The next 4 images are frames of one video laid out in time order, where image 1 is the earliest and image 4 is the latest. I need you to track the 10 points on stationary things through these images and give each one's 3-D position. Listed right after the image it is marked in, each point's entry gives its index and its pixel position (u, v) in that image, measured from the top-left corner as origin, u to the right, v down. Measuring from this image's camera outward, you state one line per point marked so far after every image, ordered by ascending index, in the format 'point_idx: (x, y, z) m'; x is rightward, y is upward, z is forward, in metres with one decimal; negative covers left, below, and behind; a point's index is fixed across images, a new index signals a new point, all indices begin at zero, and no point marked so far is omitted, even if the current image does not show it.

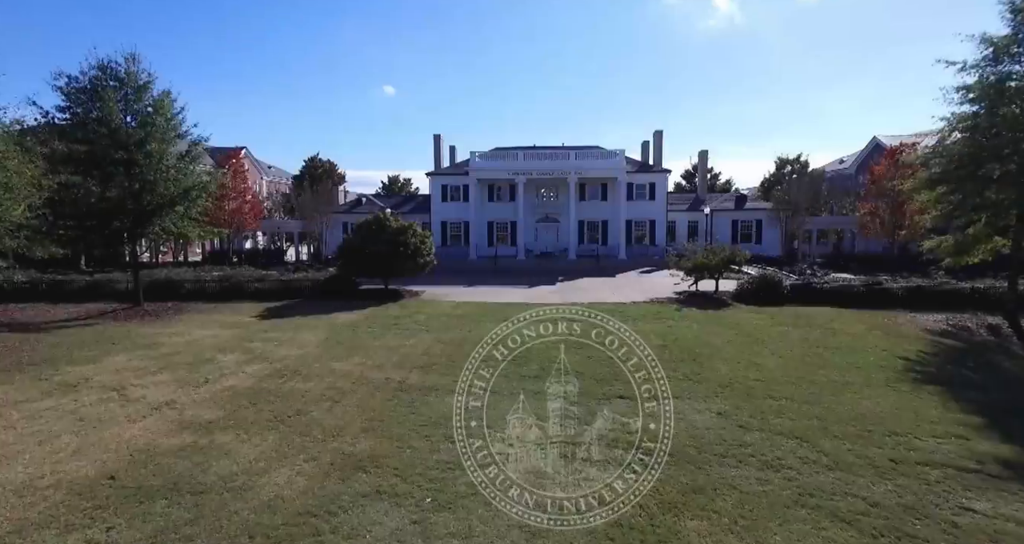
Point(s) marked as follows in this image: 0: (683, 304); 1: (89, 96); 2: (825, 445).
0: (+6.0, -1.1, +17.0) m
1: (-12.5, +5.2, +14.4) m
2: (+4.5, -2.5, +7.0) m
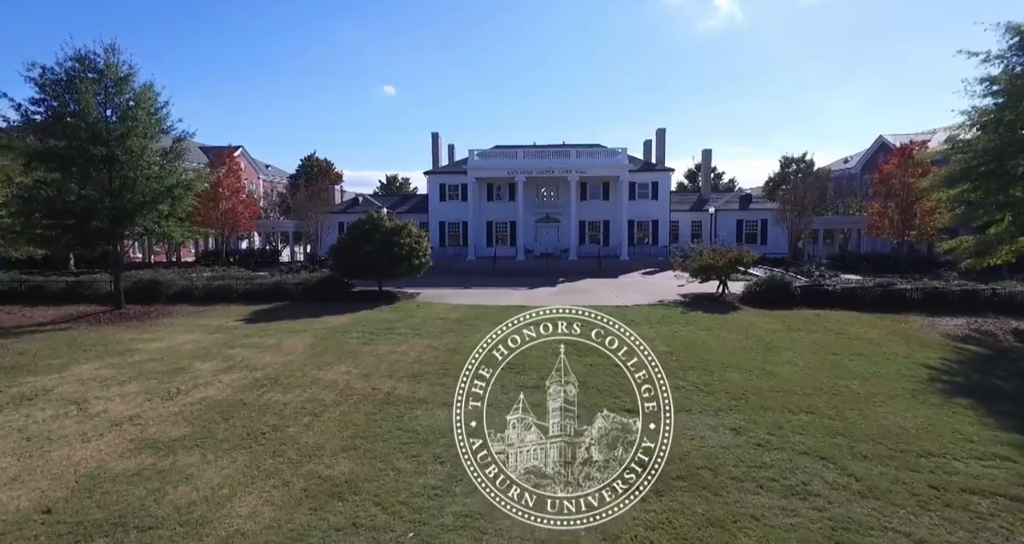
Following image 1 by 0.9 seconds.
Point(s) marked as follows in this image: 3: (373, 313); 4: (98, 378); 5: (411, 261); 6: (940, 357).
0: (+5.9, -1.2, +16.3) m
1: (-12.6, +5.2, +13.7) m
2: (+4.5, -2.5, +6.4) m
3: (-4.4, -1.3, +15.5) m
4: (-7.6, -1.9, +8.9) m
5: (-3.8, +0.4, +18.3) m
6: (+9.5, -1.9, +10.8) m
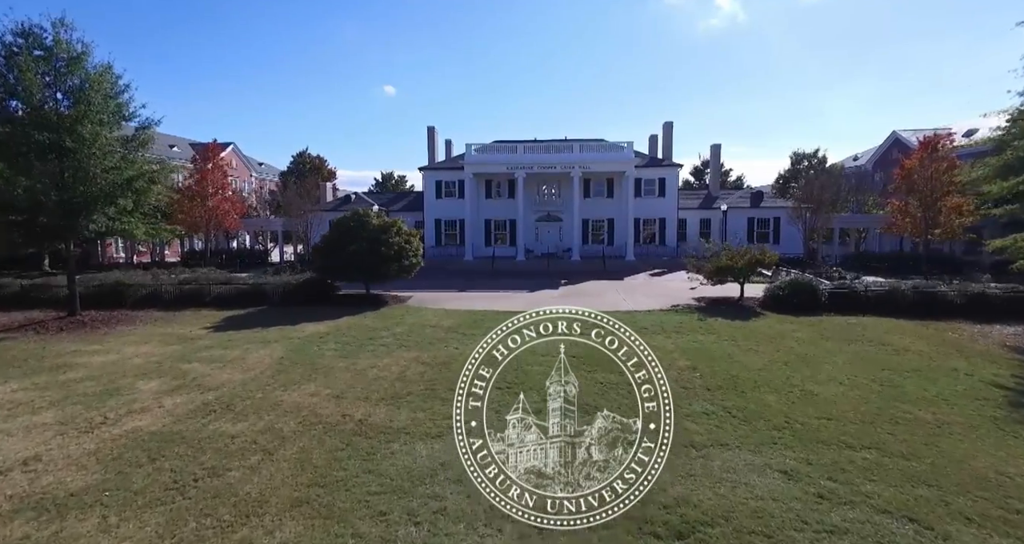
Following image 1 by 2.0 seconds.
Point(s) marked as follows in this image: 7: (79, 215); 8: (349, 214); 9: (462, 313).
0: (+5.9, -1.2, +14.8) m
1: (-12.6, +5.1, +12.2) m
2: (+4.4, -2.6, +4.8) m
3: (-4.5, -1.4, +14.0) m
4: (-7.6, -2.0, +7.4) m
5: (-3.8, +0.4, +16.8) m
6: (+9.4, -1.9, +9.2) m
7: (-11.4, +1.5, +12.9) m
8: (-5.7, +2.0, +17.1) m
9: (-1.5, -1.3, +15.0) m
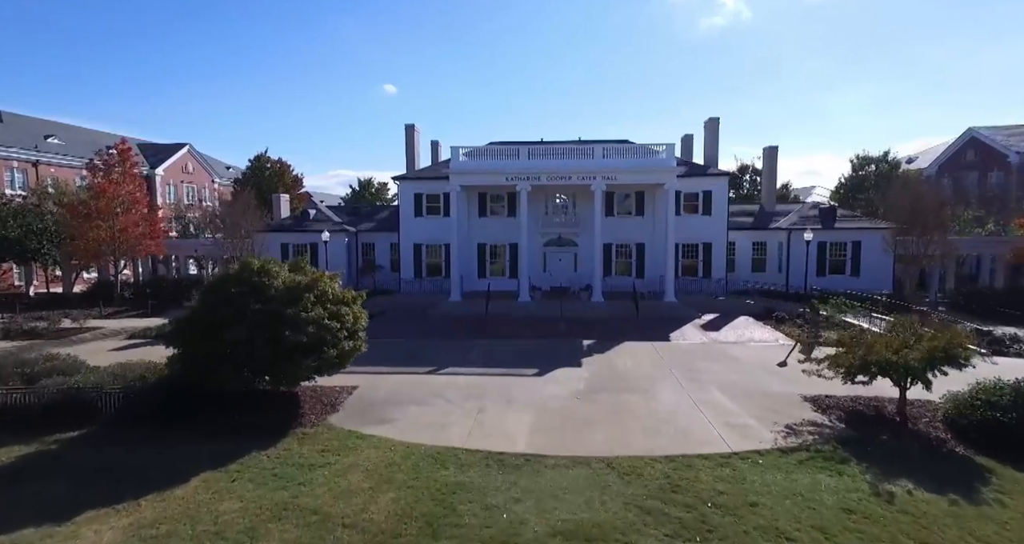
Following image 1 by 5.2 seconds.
0: (+5.9, -3.1, +7.9) m
1: (-12.6, +3.3, +5.3) m
2: (+4.4, -4.5, -2.1) m
3: (-4.5, -3.2, +7.1) m
4: (-7.6, -3.9, +0.5) m
5: (-3.8, -1.5, +9.9) m
6: (+9.4, -3.8, +2.3) m
7: (-11.4, -0.3, +6.0) m
8: (-5.7, +0.1, +10.3) m
9: (-1.5, -3.1, +8.1) m
